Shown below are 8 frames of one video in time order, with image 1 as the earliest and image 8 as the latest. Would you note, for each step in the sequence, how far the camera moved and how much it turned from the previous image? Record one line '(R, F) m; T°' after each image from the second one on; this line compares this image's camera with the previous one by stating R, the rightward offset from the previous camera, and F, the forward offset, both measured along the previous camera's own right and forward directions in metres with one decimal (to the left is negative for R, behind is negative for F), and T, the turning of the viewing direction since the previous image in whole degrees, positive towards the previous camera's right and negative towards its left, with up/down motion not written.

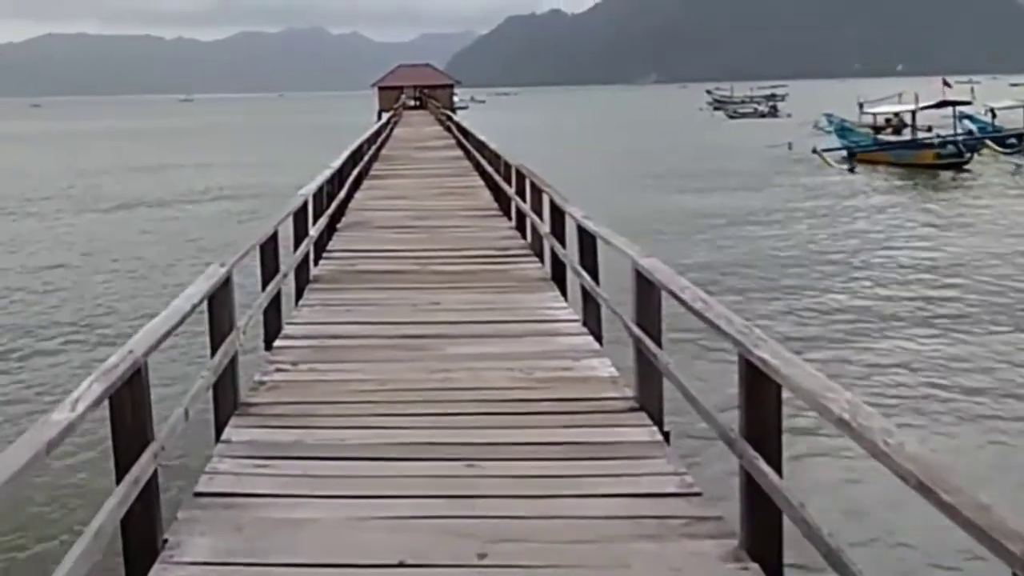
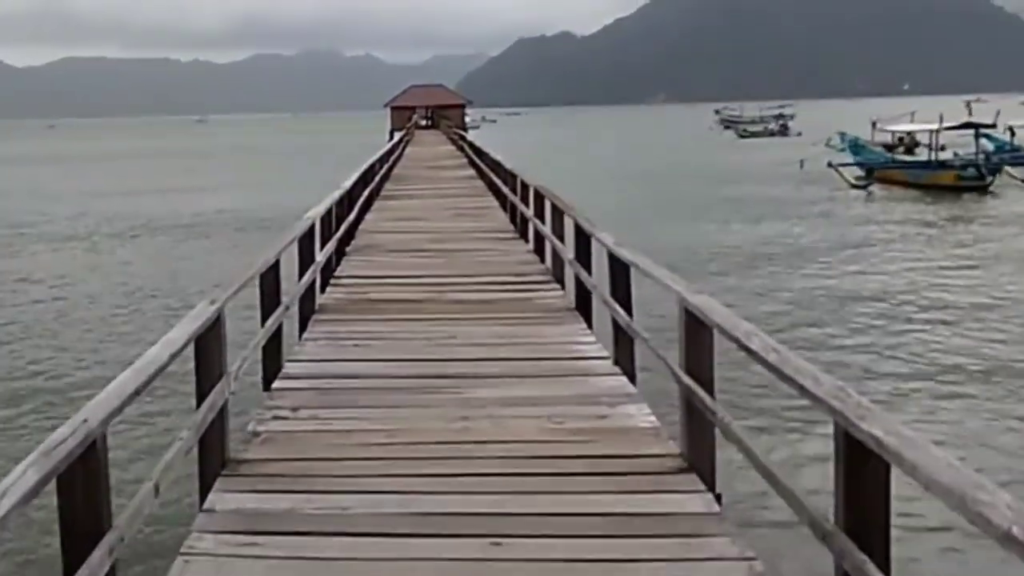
(-0.1, +0.6) m; -1°
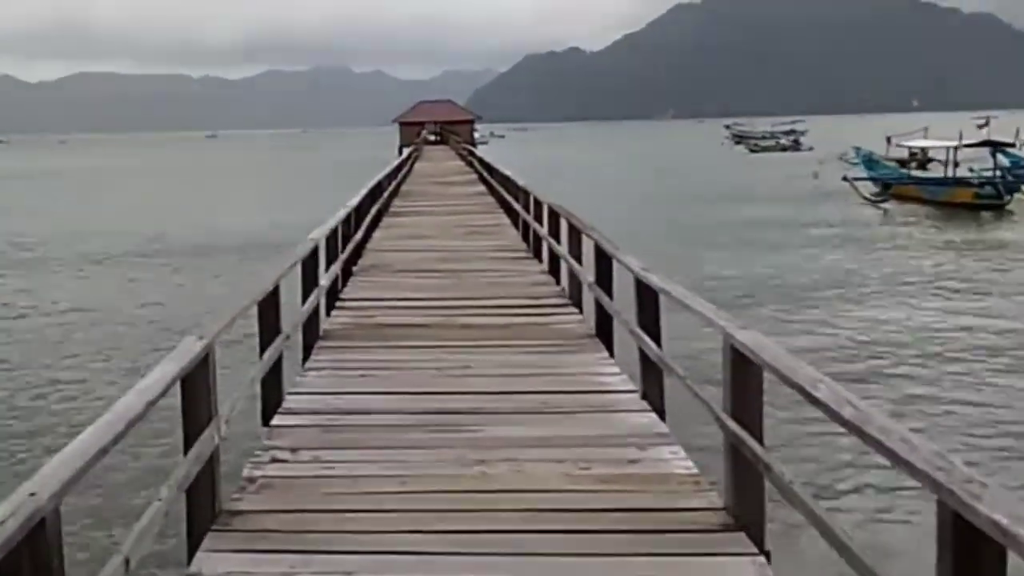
(-0.1, +0.4) m; 0°
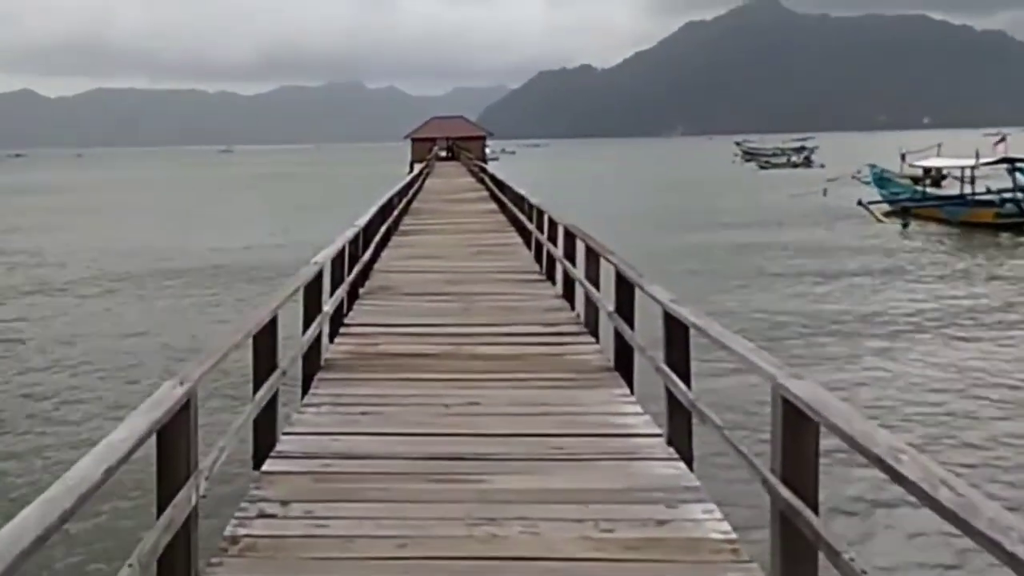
(0.0, +0.4) m; -1°
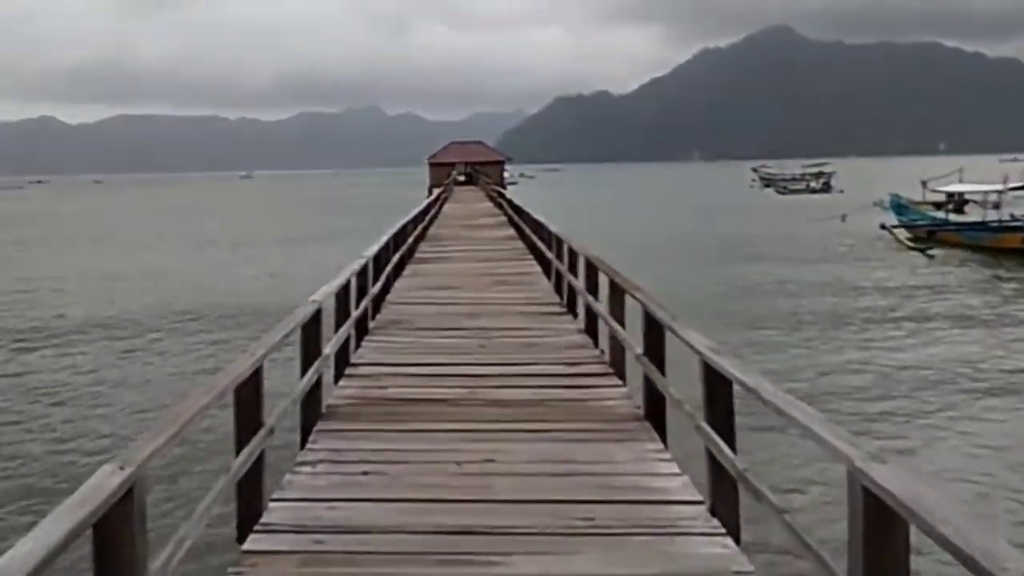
(0.0, +0.5) m; -1°
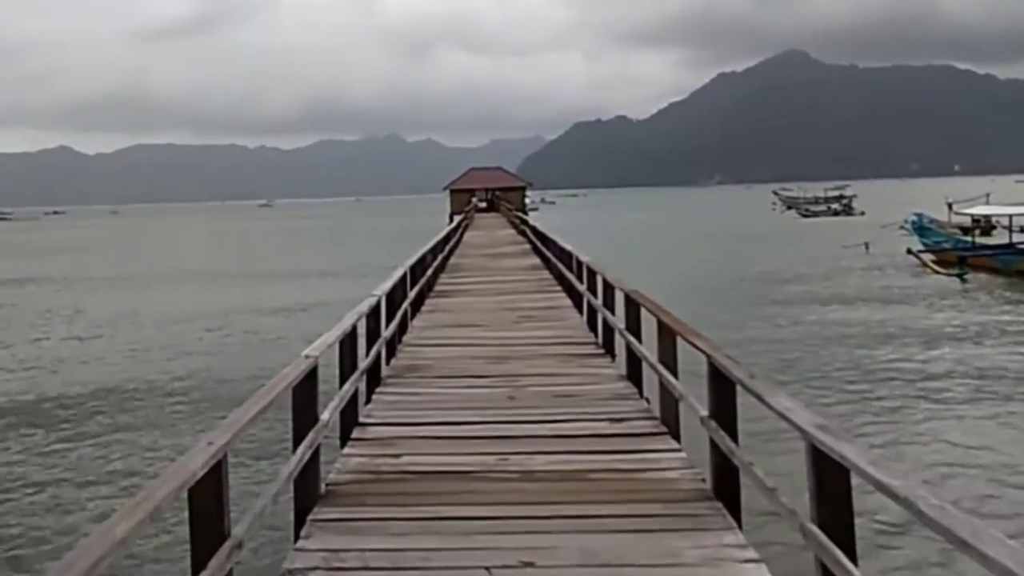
(-0.1, +1.0) m; -1°
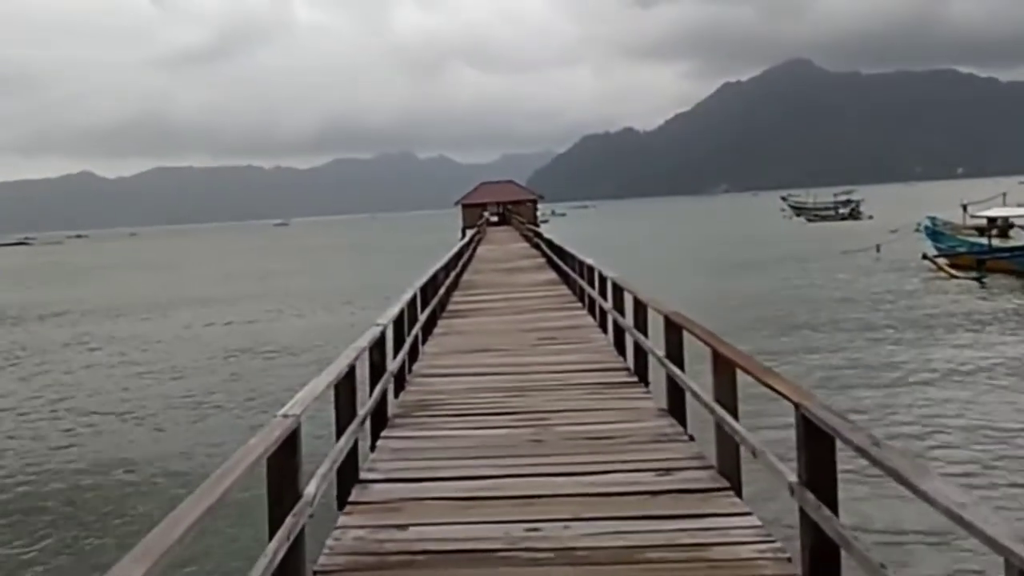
(-0.1, +1.0) m; -1°
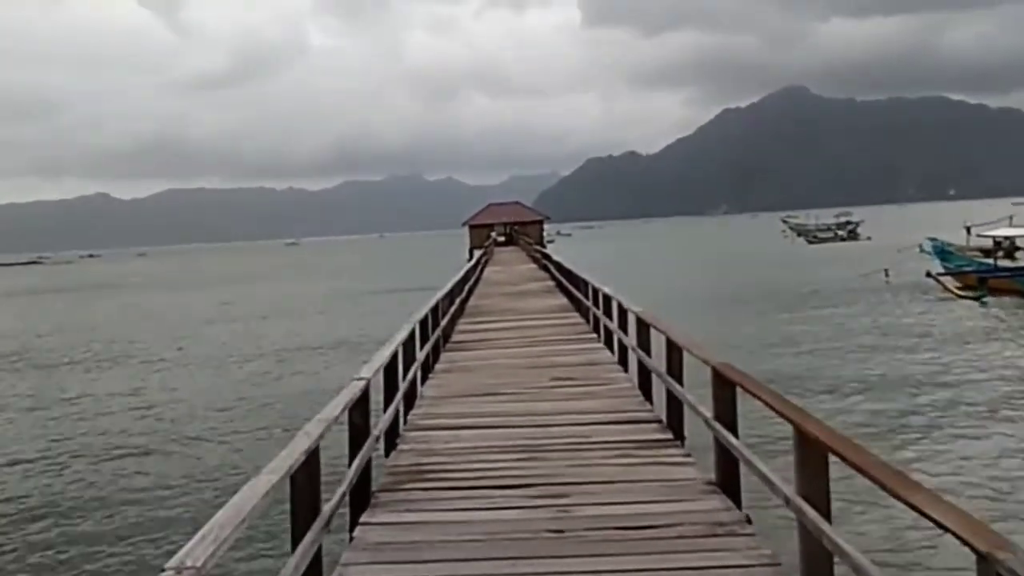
(0.0, +1.3) m; 0°
